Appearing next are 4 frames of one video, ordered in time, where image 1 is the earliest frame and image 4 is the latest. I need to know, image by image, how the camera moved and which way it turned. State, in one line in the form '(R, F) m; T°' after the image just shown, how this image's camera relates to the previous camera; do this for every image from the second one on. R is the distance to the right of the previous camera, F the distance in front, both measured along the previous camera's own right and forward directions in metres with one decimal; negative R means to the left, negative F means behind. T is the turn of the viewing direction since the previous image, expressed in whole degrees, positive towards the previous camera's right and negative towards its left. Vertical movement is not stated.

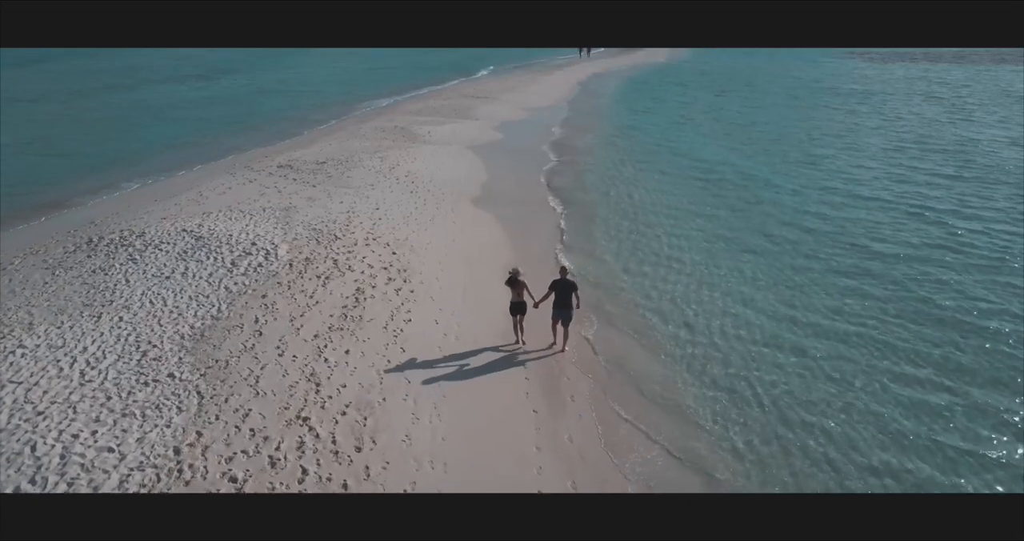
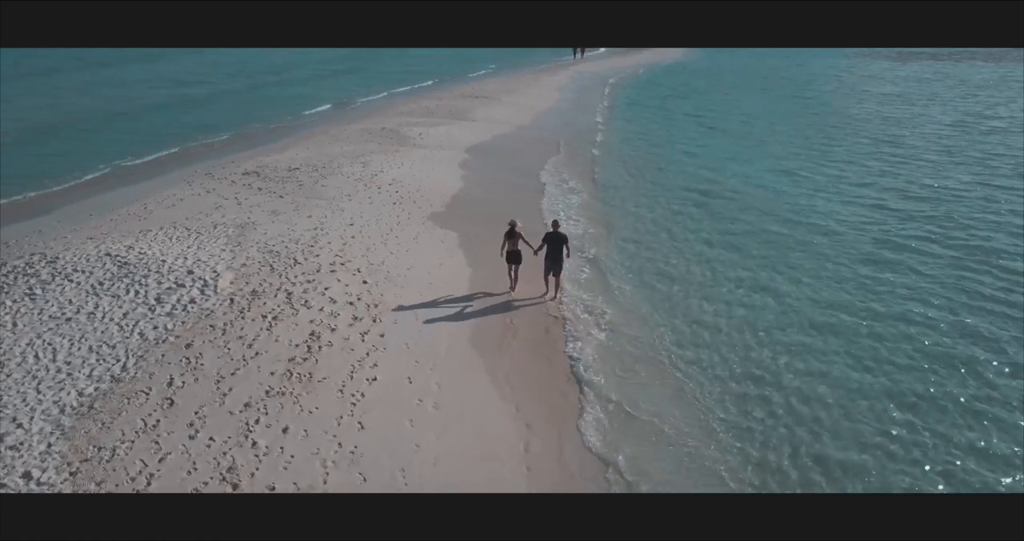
(+0.1, +2.9) m; 0°
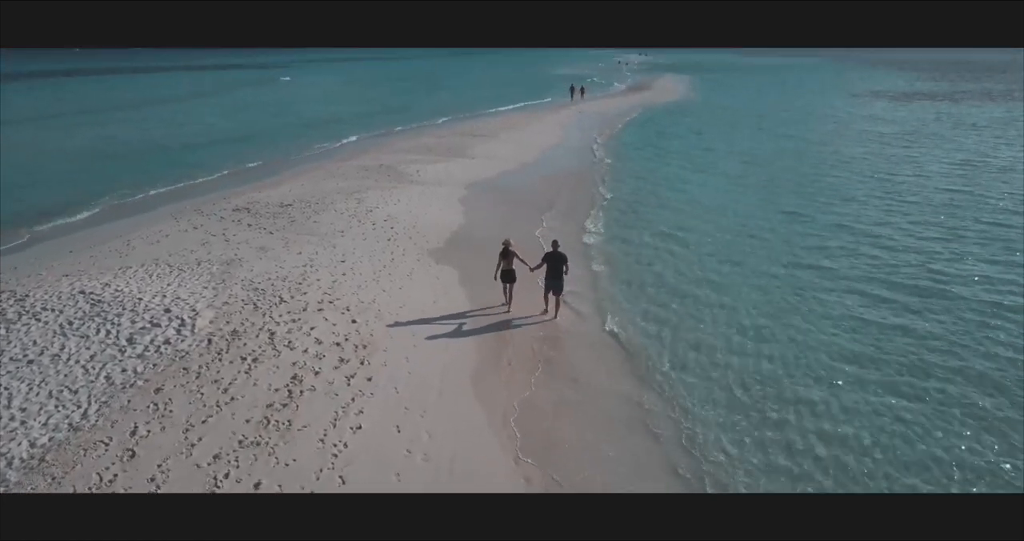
(0.0, +0.7) m; 0°
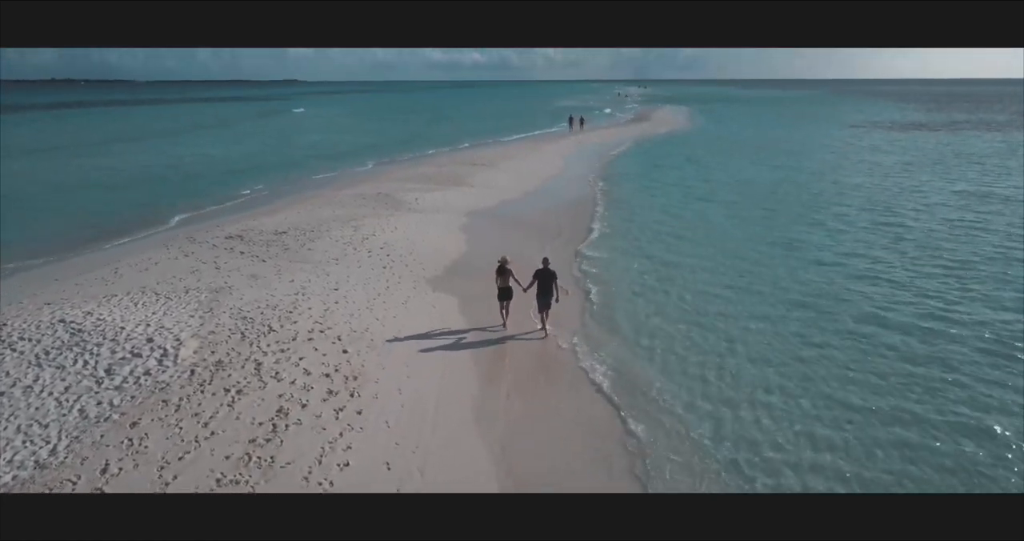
(0.0, +0.4) m; 0°
